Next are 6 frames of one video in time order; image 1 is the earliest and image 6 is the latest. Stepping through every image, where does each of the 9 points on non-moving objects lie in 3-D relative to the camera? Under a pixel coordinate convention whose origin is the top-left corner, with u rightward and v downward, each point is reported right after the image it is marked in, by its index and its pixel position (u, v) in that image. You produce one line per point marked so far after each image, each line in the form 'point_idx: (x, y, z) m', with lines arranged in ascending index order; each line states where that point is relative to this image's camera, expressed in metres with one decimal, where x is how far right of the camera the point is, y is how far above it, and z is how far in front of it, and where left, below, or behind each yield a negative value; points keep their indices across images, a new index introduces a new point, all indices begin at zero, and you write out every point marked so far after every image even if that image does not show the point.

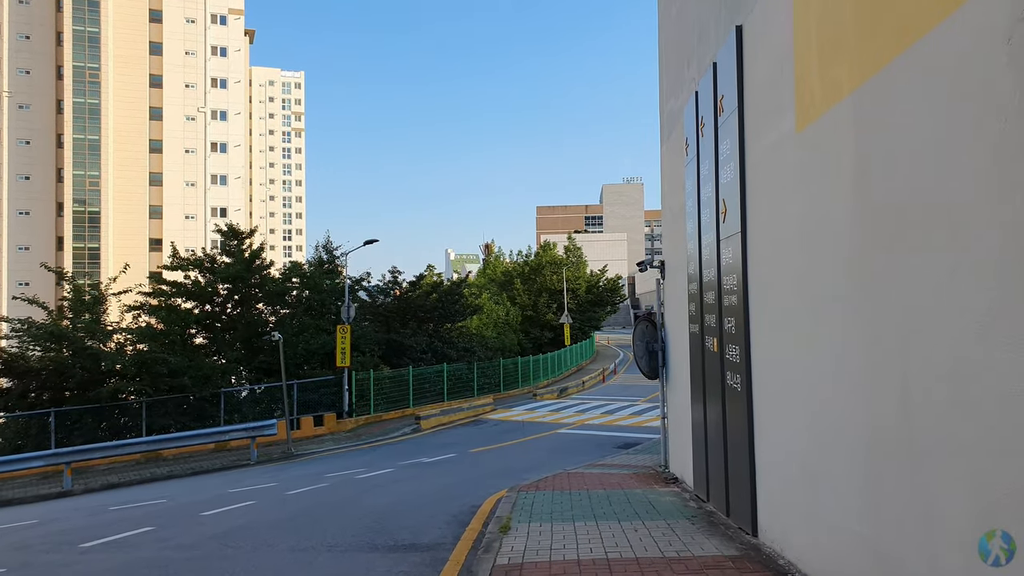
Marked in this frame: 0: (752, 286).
0: (+1.9, 0.0, +6.1) m
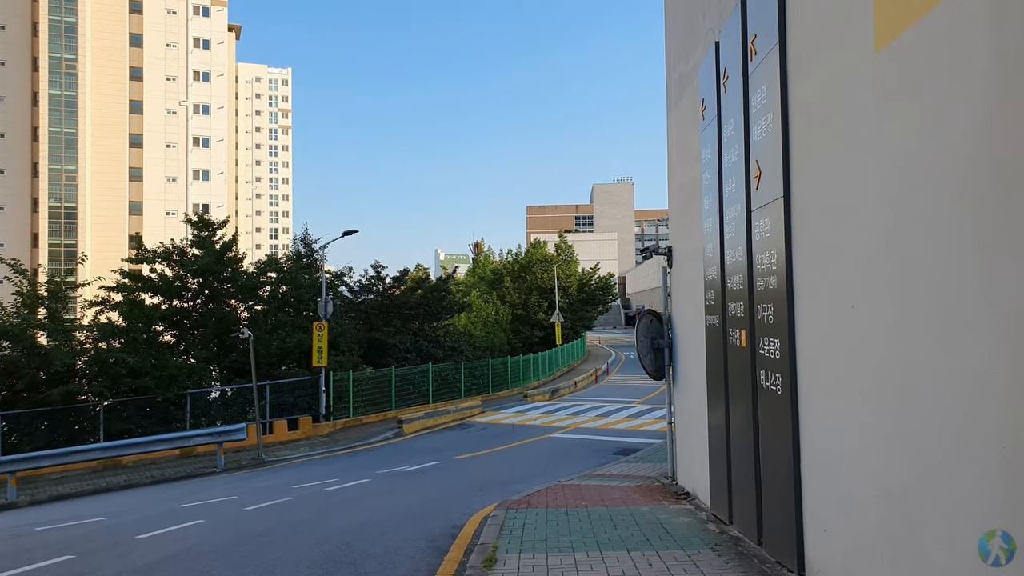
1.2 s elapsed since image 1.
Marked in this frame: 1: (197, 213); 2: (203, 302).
0: (+1.8, +0.1, +4.9) m
1: (-8.2, +1.9, +19.4) m
2: (-7.7, -0.4, +18.9) m
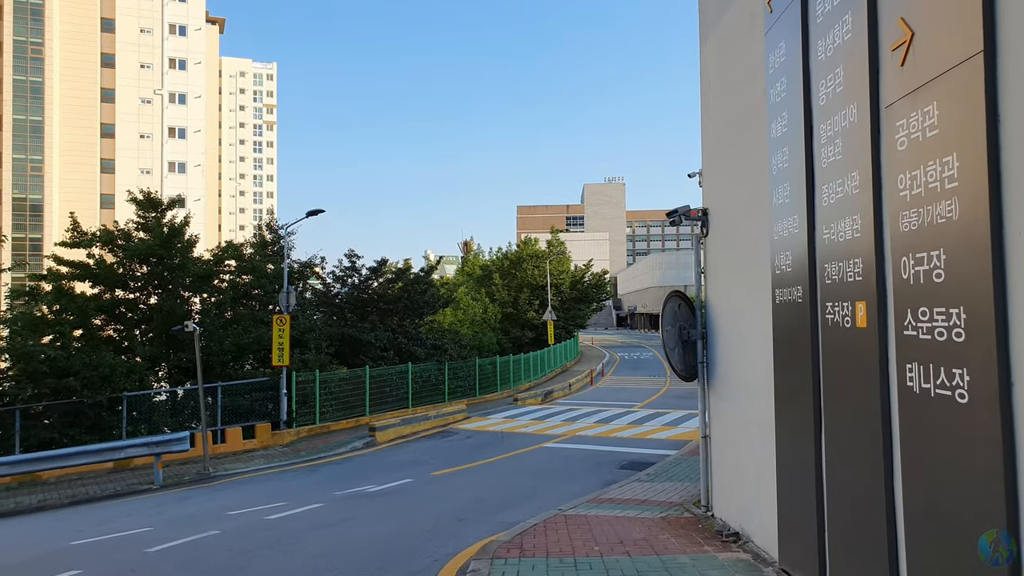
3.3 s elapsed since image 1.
0: (+1.8, +0.4, +2.7) m
1: (-8.4, +2.2, +17.1) m
2: (-8.0, -0.2, +16.6) m
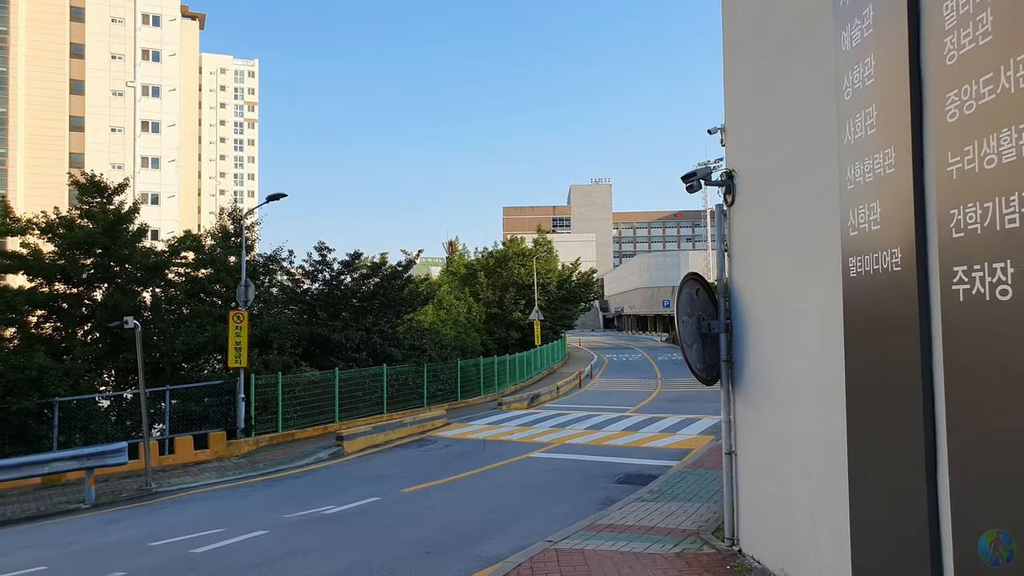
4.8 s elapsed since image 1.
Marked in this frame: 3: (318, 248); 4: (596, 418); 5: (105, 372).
0: (+1.7, +0.6, +1.3) m
1: (-8.8, +2.3, +15.5) m
2: (-8.3, 0.0, +15.0) m
3: (-5.2, +1.0, +19.9) m
4: (+2.1, -3.3, +19.0) m
5: (-7.9, -1.6, +14.7) m
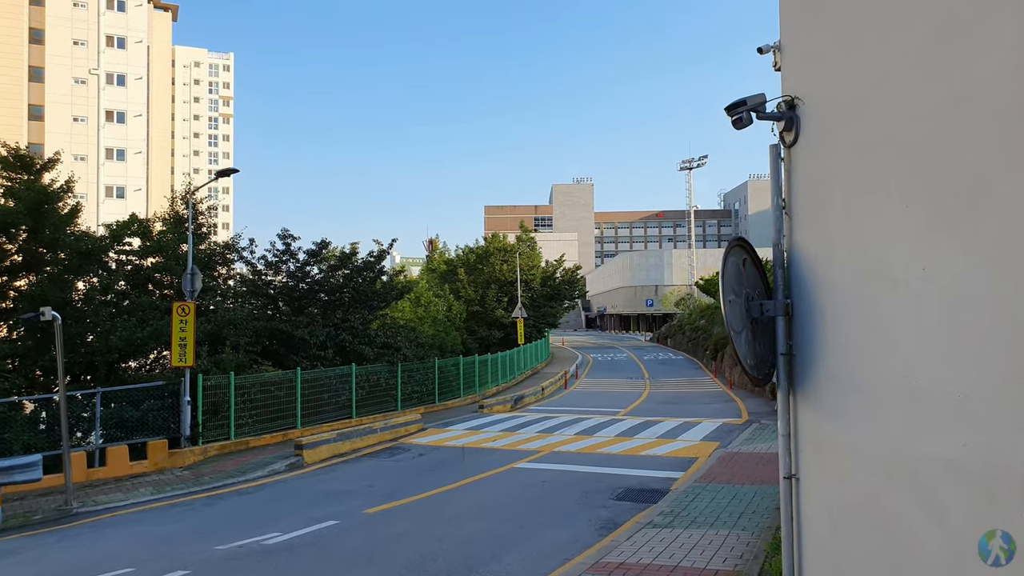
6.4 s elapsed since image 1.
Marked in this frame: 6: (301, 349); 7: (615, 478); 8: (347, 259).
0: (+1.8, +0.8, -0.3) m
1: (-9.1, +2.5, +13.6) m
2: (-8.6, +0.2, +13.1) m
3: (-5.6, +1.2, +18.2) m
4: (+1.7, -3.1, +17.4) m
5: (-8.2, -1.4, +12.8) m
6: (-4.8, -1.4, +17.2) m
7: (+1.5, -2.7, +10.6) m
8: (-4.1, +0.7, +18.9) m
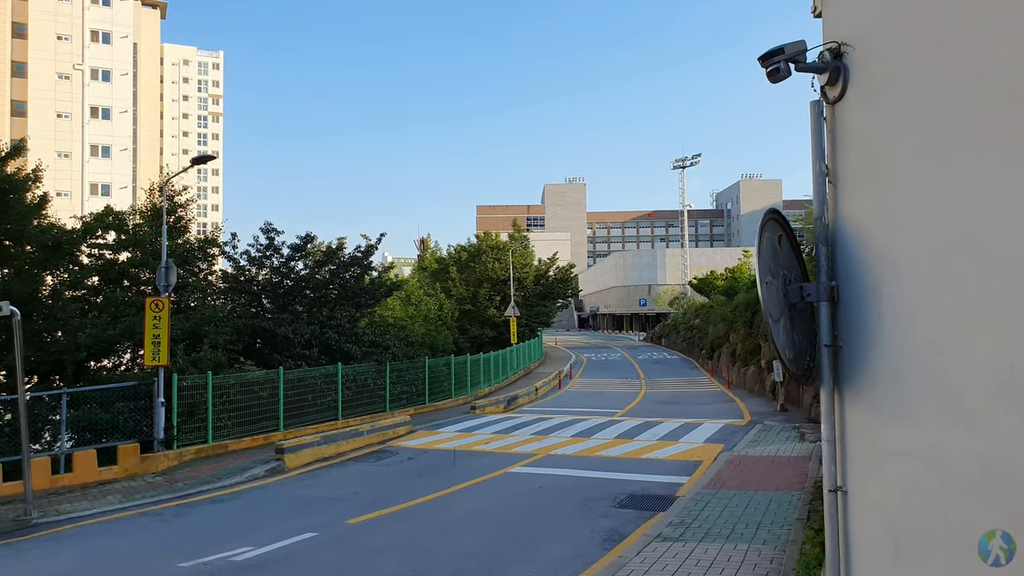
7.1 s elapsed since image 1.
0: (+1.8, +0.9, -0.9) m
1: (-9.2, +2.6, +12.9) m
2: (-8.7, +0.2, +12.4) m
3: (-5.7, +1.3, +17.5) m
4: (+1.6, -3.0, +16.8) m
5: (-8.3, -1.4, +12.1) m
6: (-5.0, -1.3, +16.5) m
7: (+1.4, -2.6, +10.0) m
8: (-4.3, +0.8, +18.2) m
